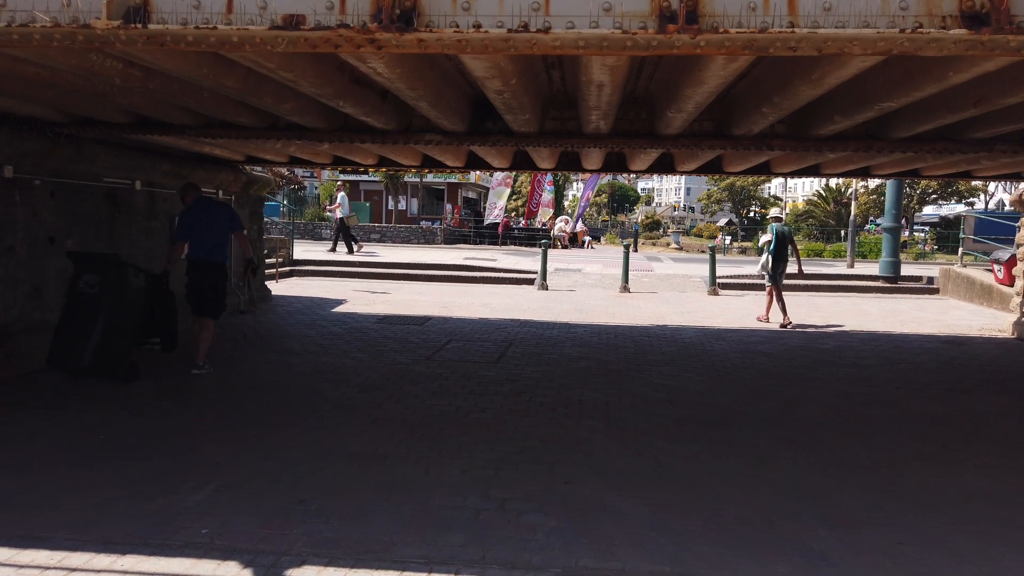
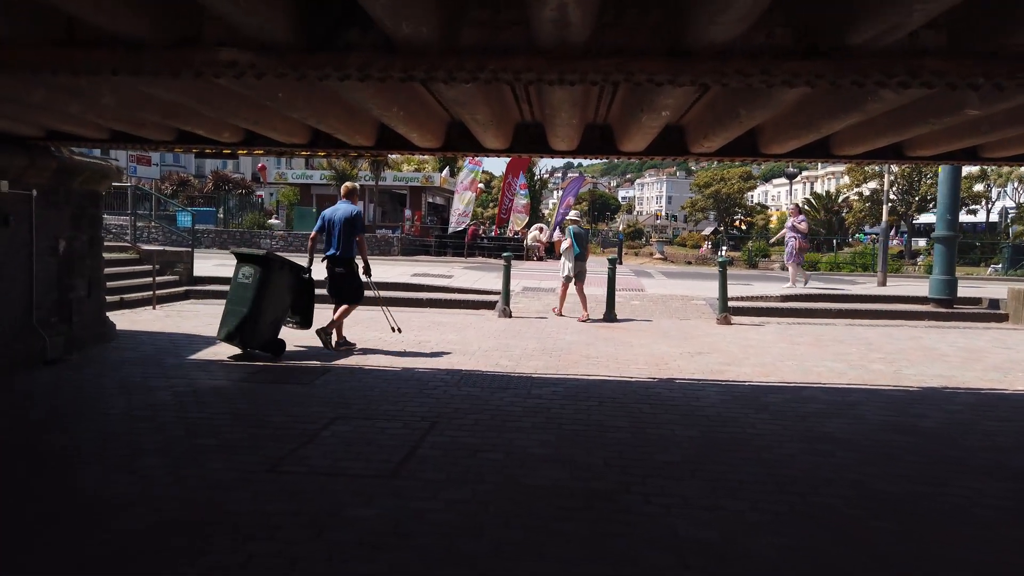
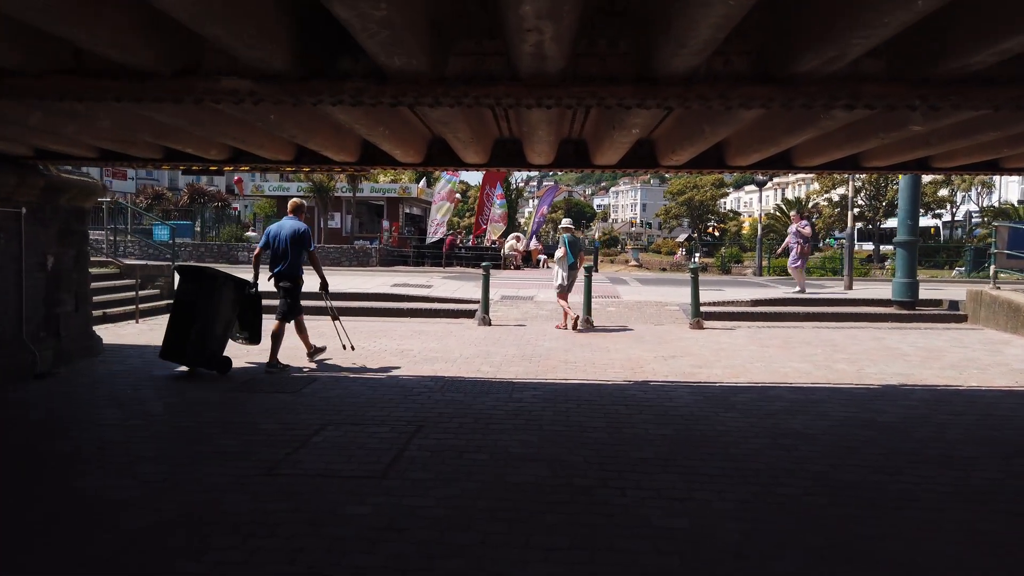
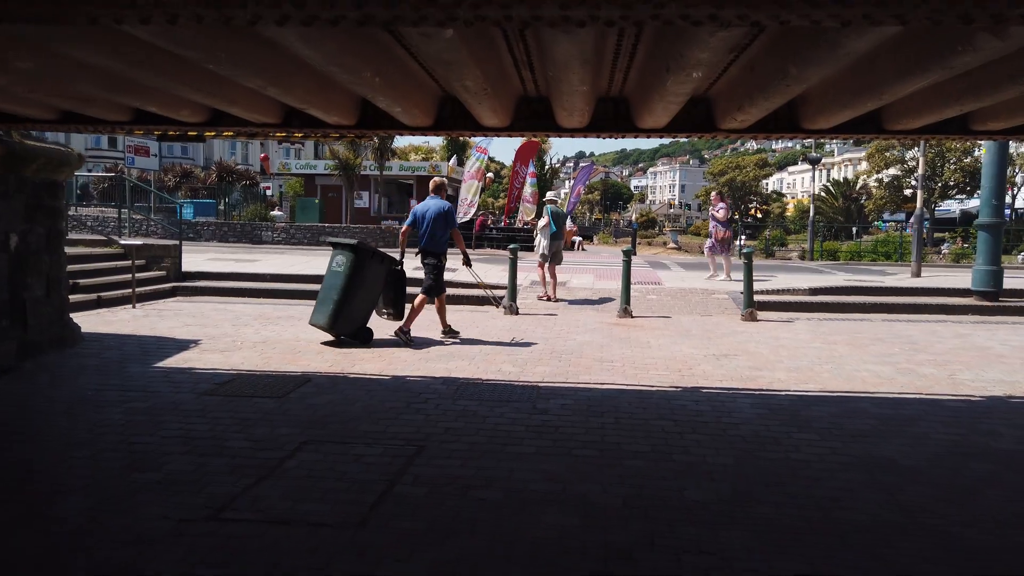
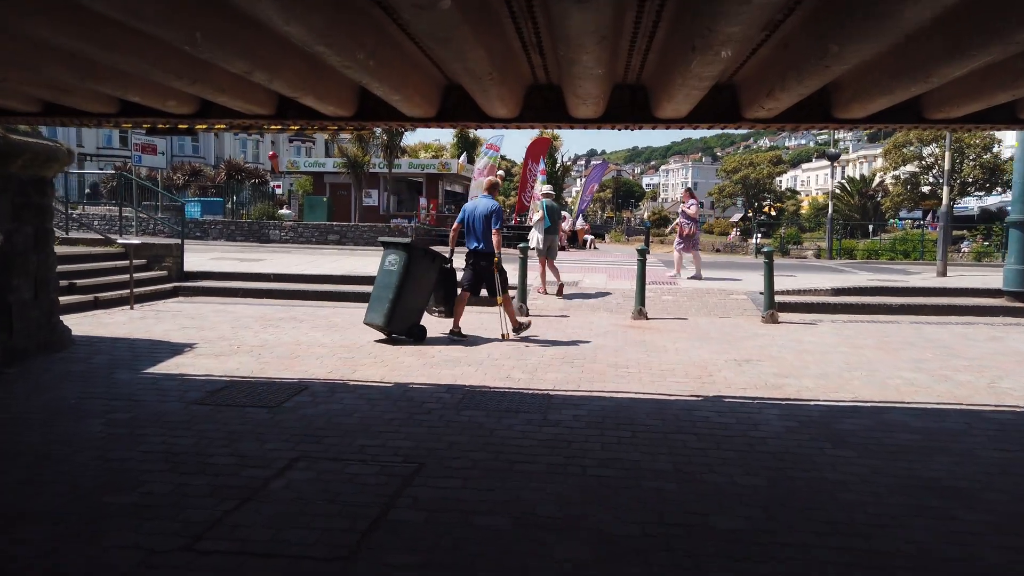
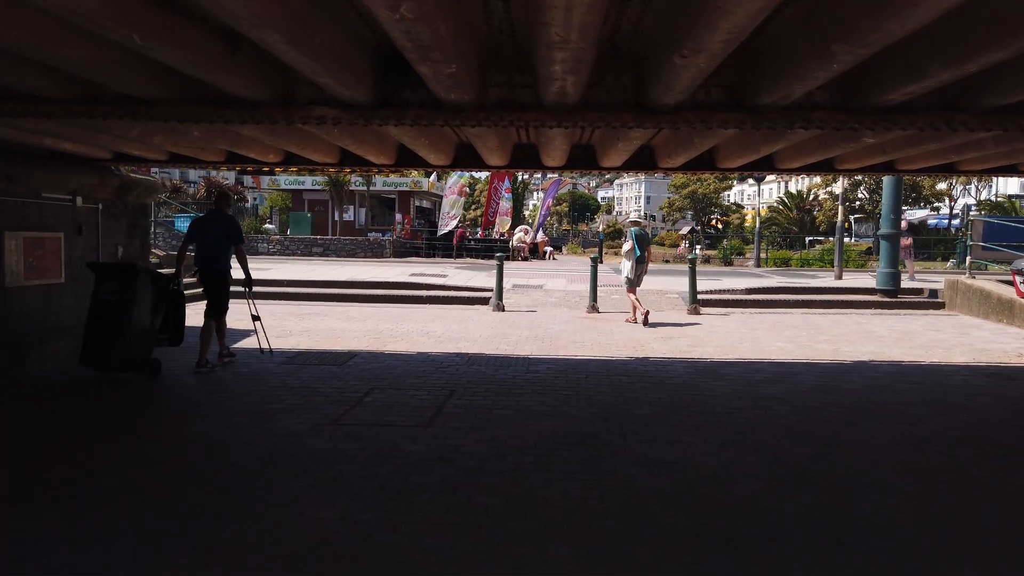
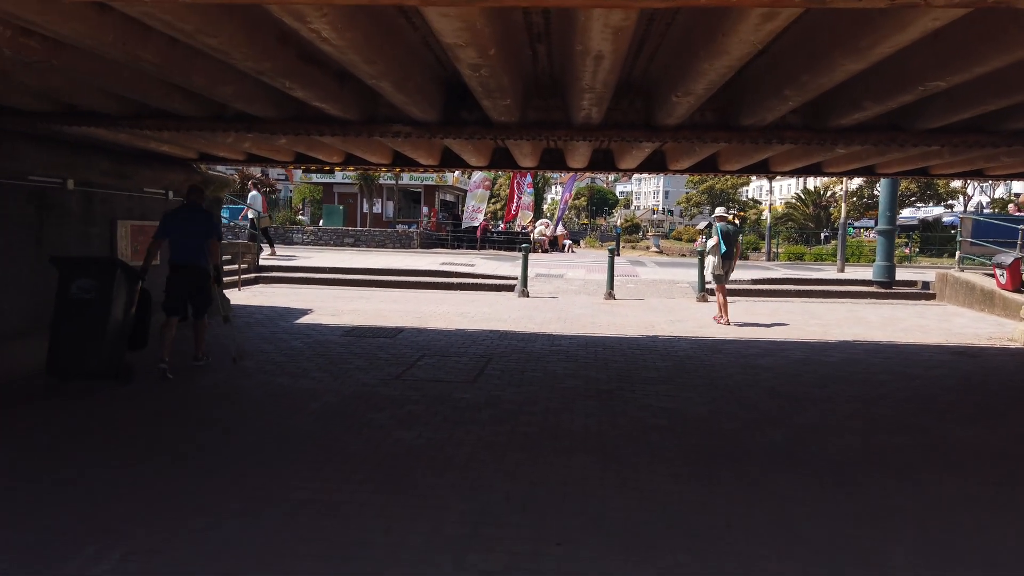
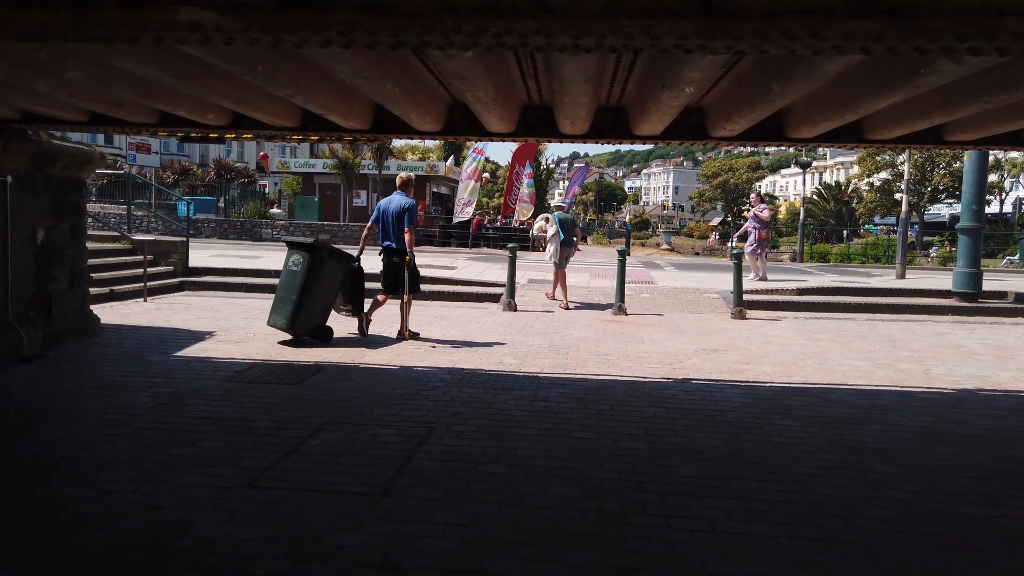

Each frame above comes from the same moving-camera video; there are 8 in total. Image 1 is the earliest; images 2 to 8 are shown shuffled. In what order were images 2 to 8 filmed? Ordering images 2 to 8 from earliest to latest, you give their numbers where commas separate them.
7, 6, 3, 2, 8, 4, 5
